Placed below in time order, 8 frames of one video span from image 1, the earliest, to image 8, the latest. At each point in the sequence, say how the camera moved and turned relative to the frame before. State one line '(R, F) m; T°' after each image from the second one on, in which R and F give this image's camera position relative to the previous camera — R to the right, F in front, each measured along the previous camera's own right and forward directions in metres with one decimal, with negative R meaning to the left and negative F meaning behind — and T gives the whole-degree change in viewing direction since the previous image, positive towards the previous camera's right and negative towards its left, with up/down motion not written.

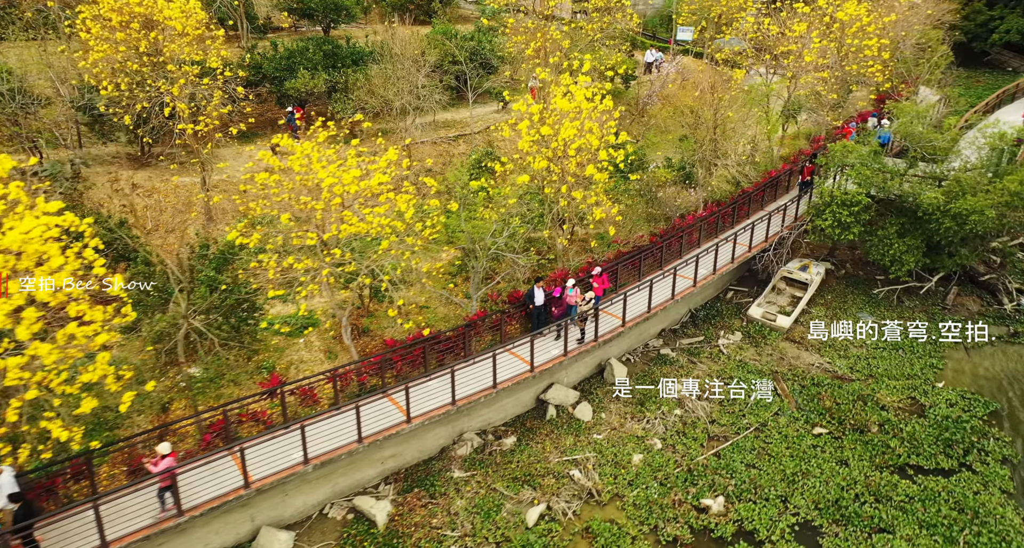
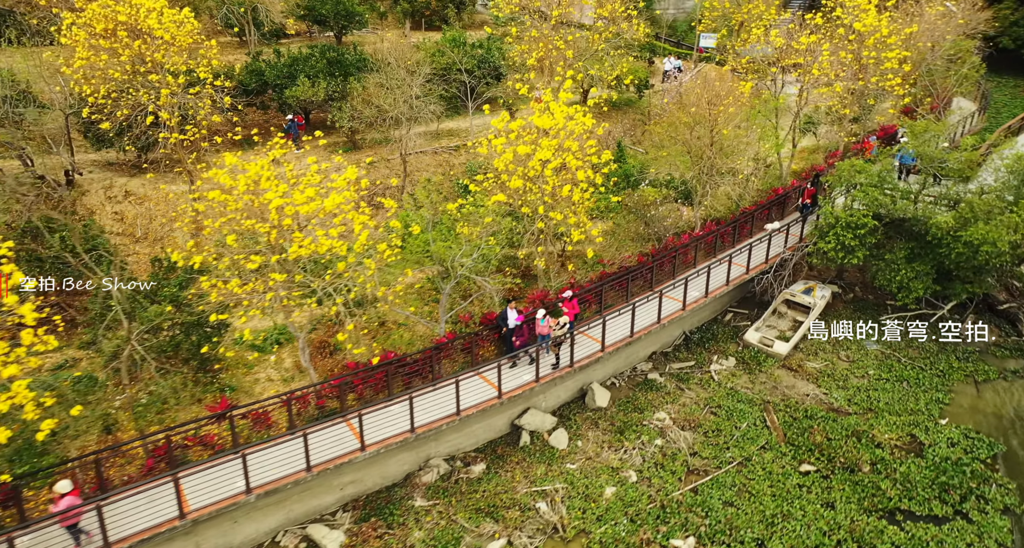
(+1.4, +0.6) m; -3°
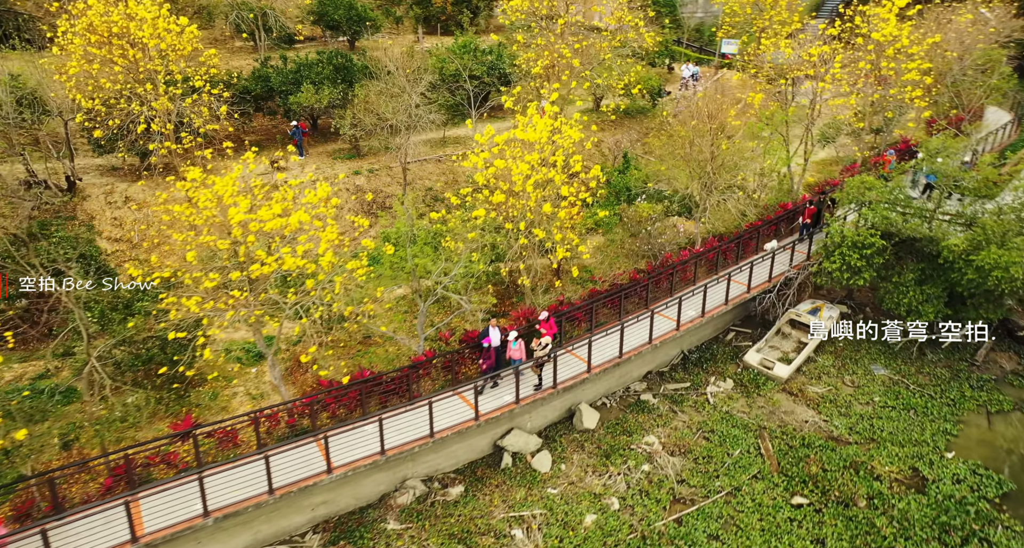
(+1.0, +0.5) m; -2°
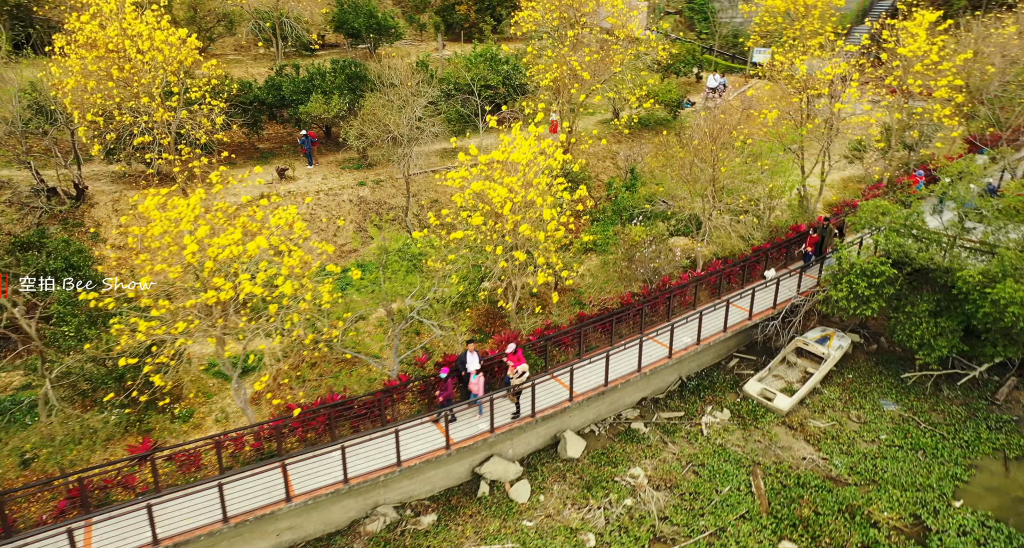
(+1.3, +0.5) m; -3°
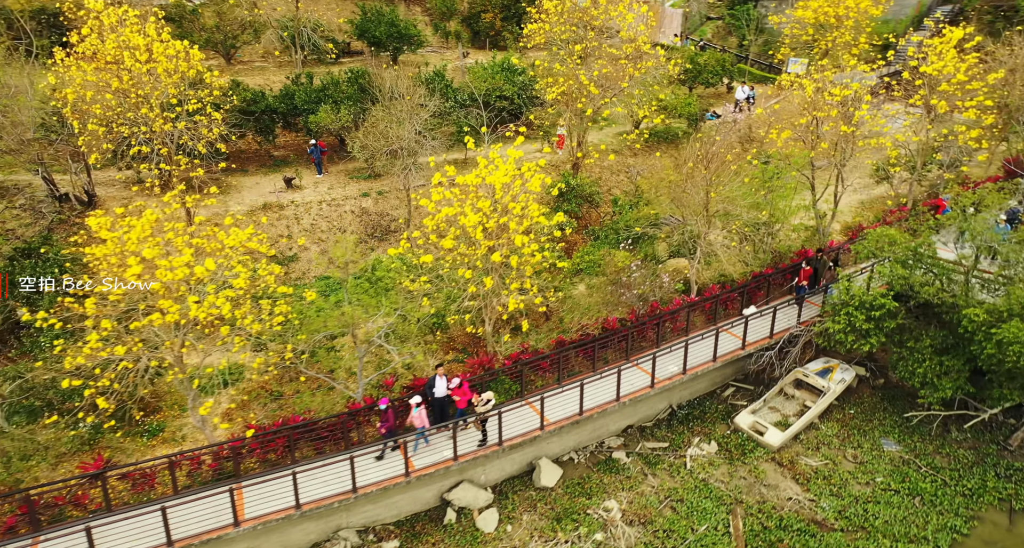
(+1.6, +0.4) m; -4°
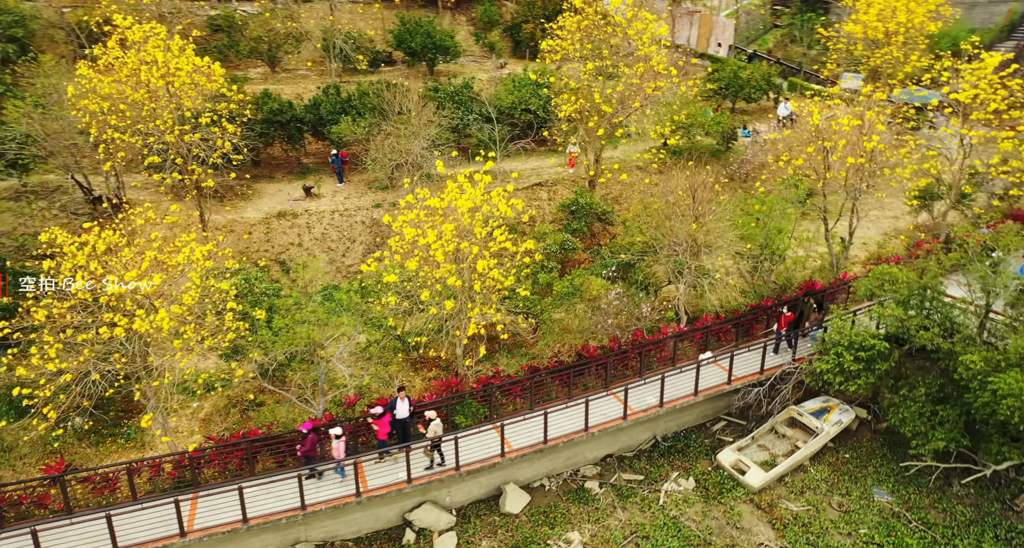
(+2.2, +0.2) m; -6°
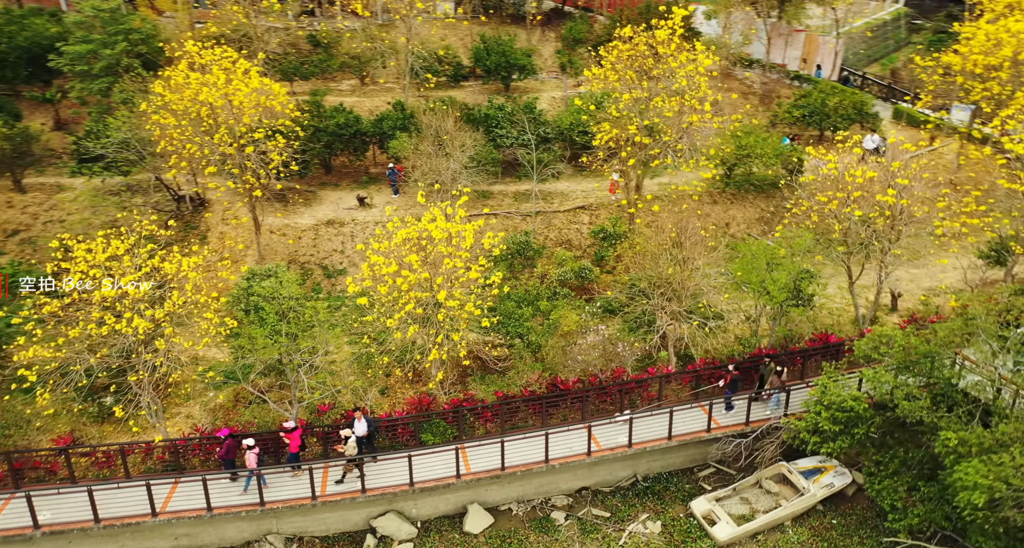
(+3.5, -0.2) m; -10°
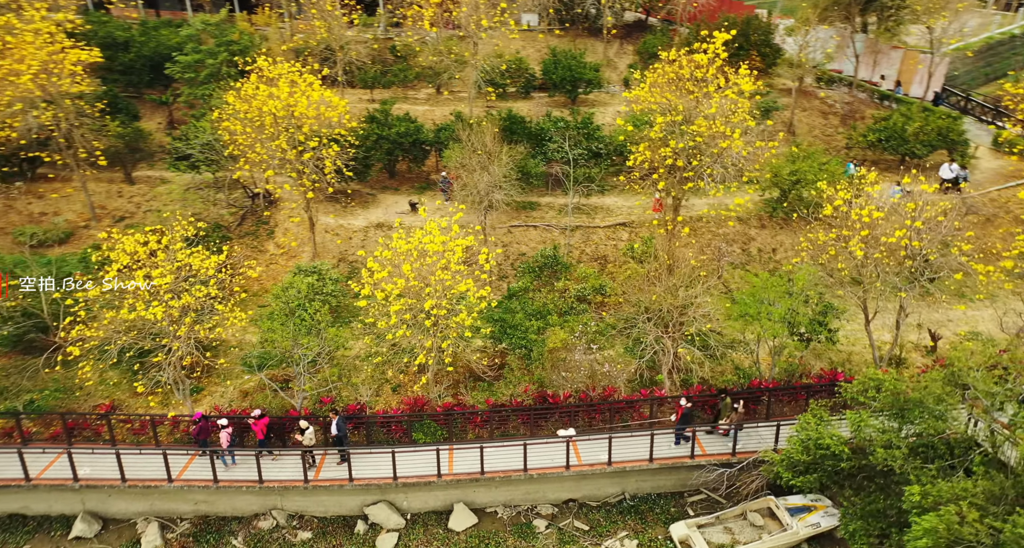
(+2.8, -0.6) m; -9°
